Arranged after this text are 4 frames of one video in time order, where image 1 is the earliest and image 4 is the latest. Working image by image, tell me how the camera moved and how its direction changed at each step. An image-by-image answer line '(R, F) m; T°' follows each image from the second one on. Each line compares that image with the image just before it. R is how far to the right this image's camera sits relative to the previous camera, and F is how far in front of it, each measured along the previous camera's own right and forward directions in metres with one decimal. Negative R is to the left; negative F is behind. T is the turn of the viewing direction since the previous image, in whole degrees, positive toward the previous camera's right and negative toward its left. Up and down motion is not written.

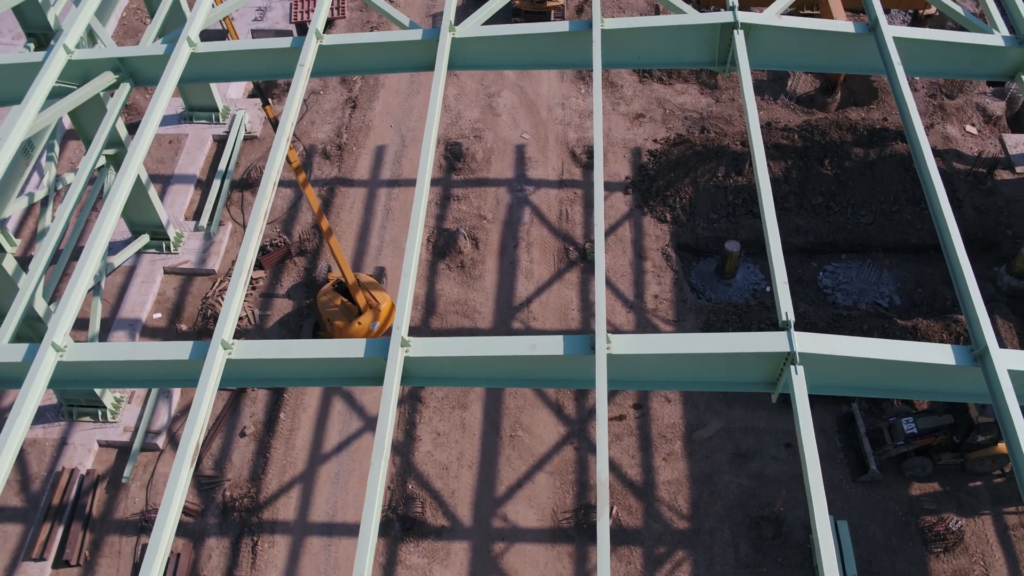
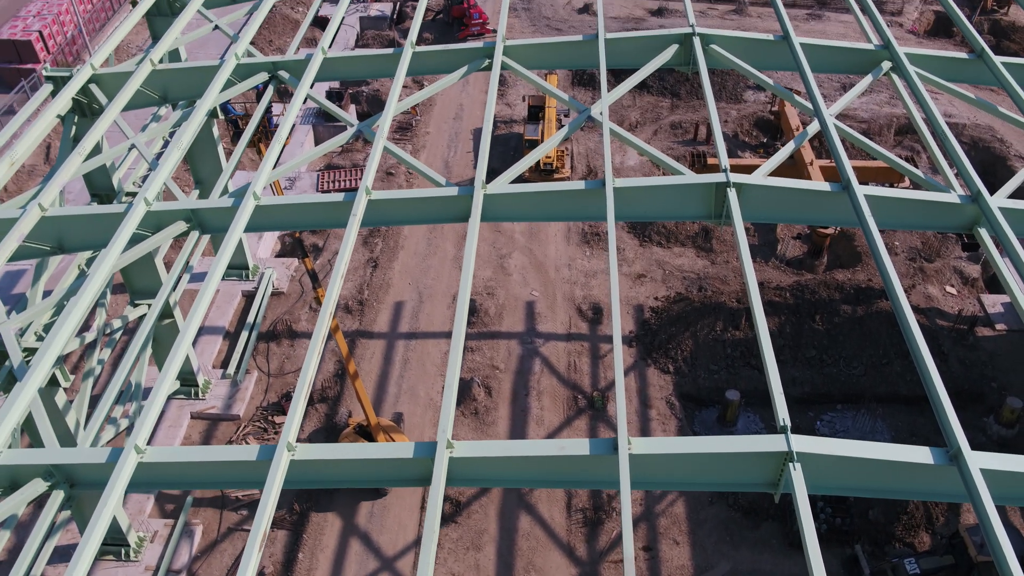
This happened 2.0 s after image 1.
(-0.2, -0.8) m; 0°
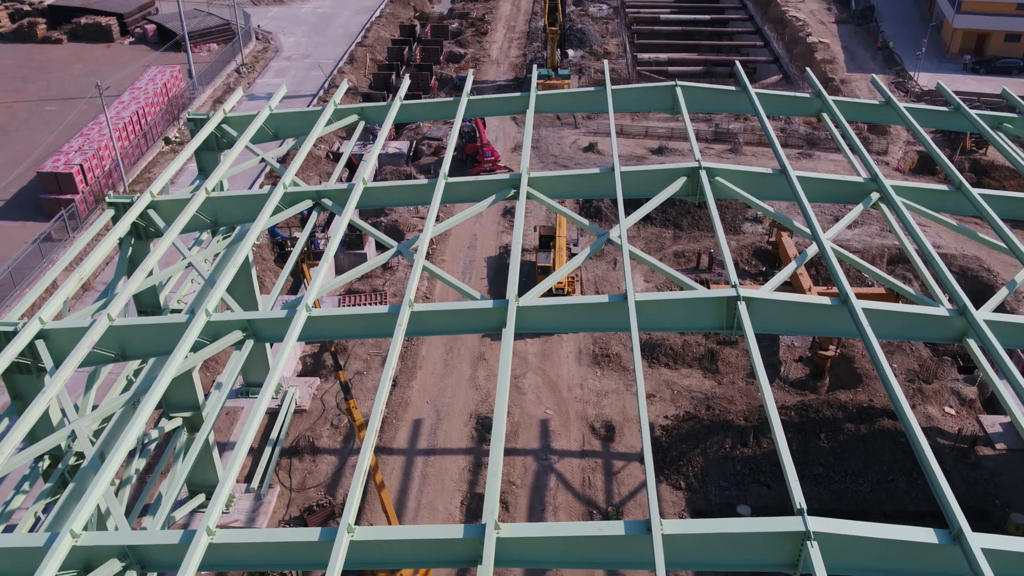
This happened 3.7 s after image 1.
(-0.3, -0.7) m; 0°
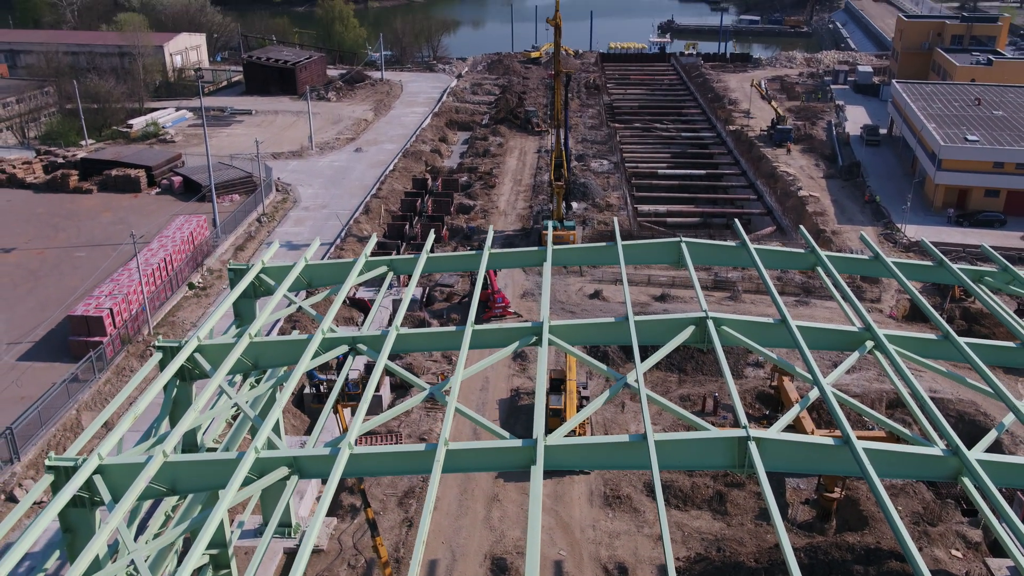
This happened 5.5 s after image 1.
(-0.3, -0.9) m; 0°
